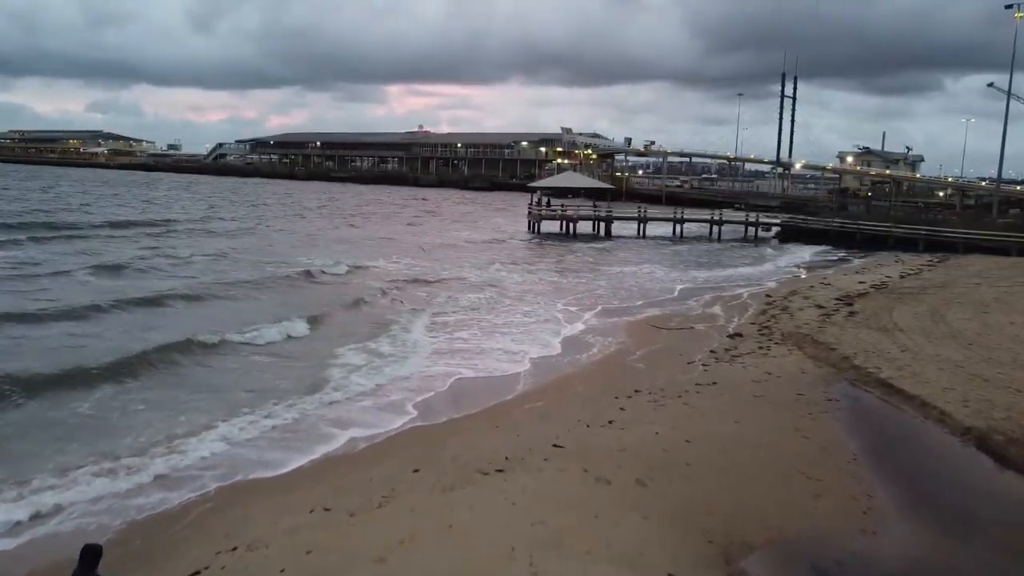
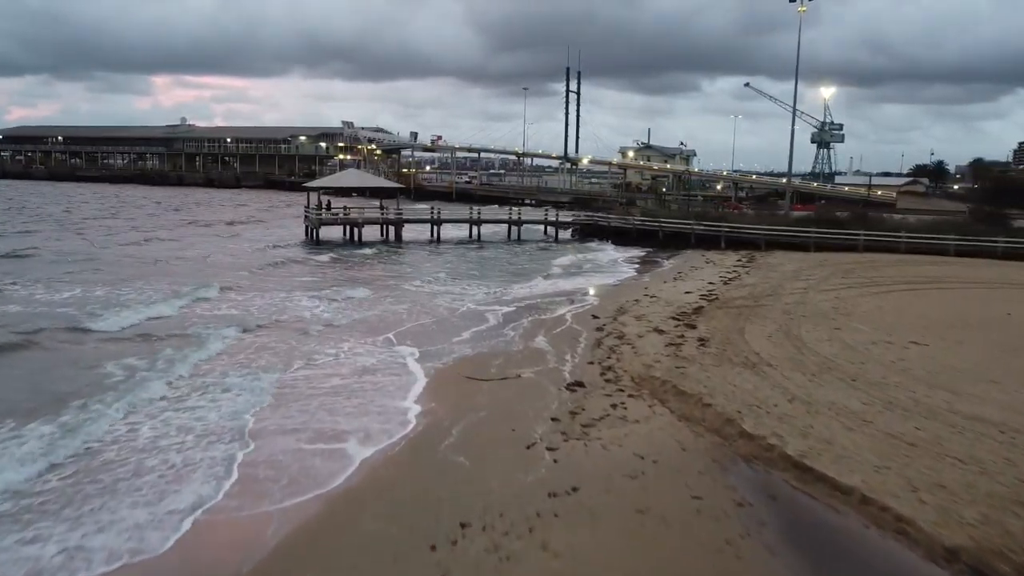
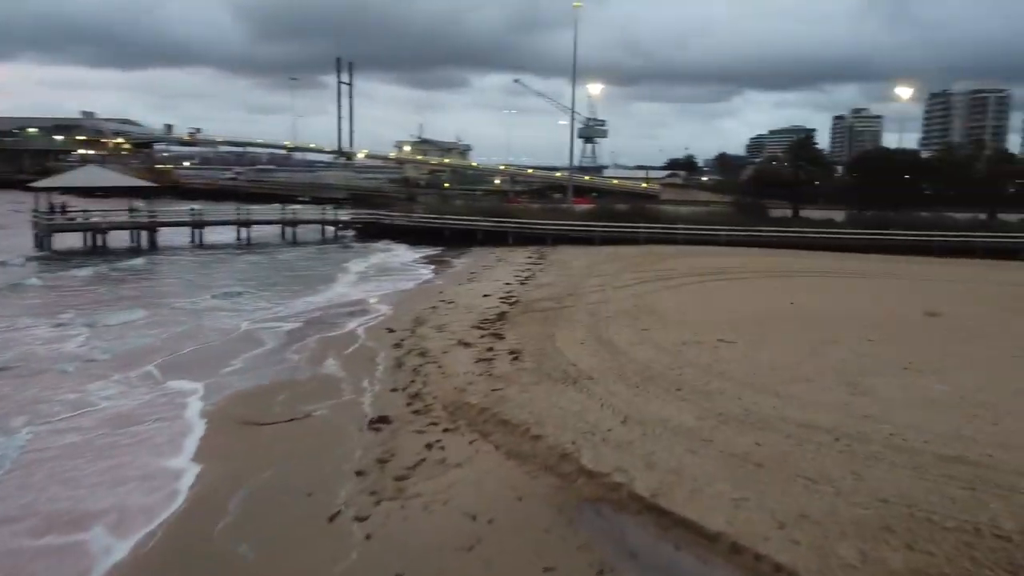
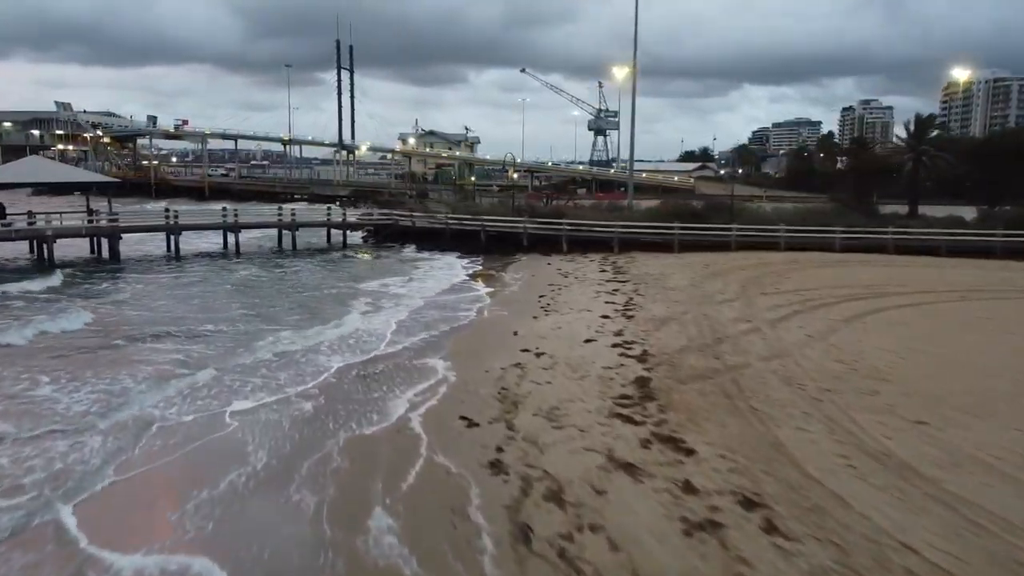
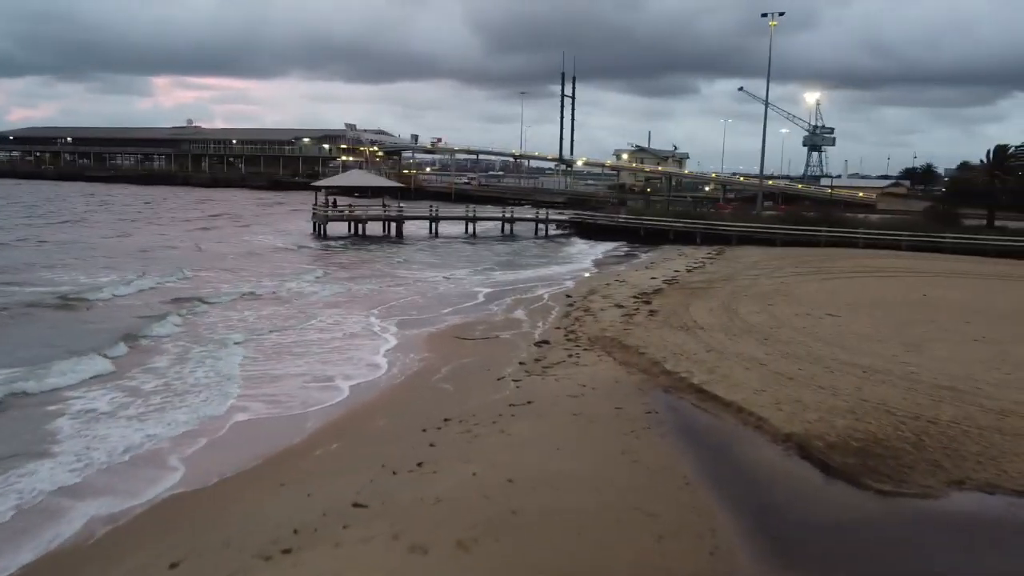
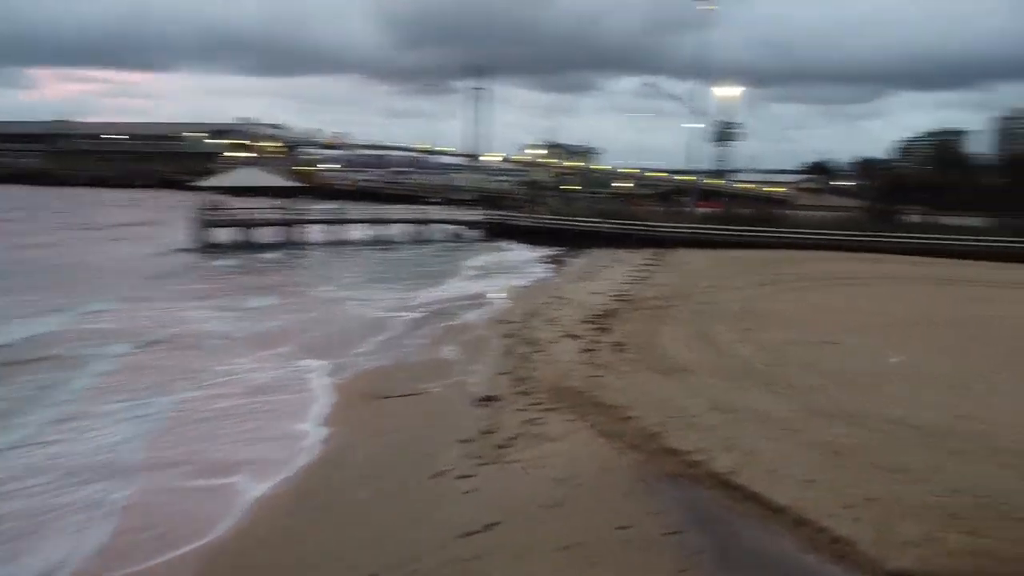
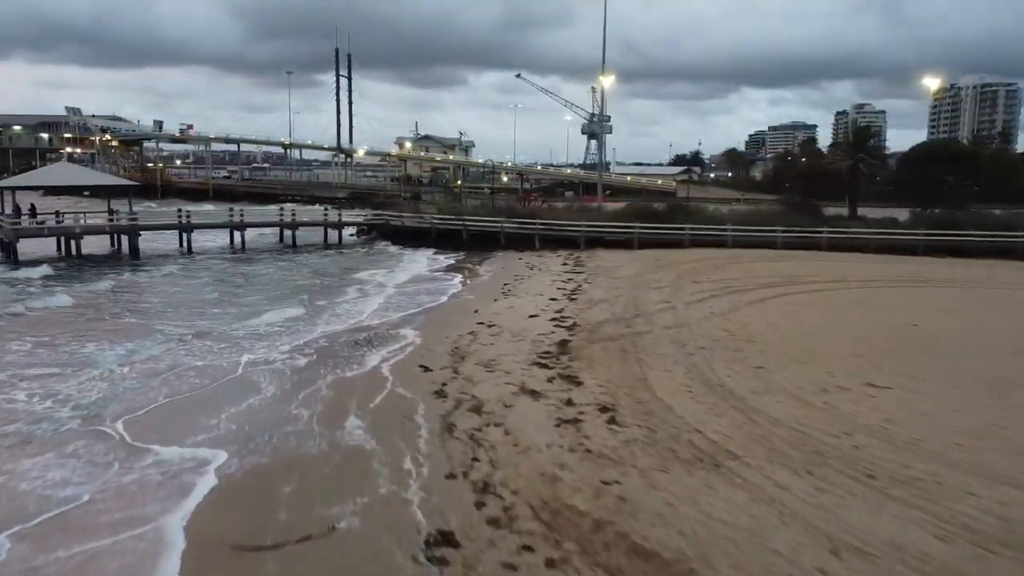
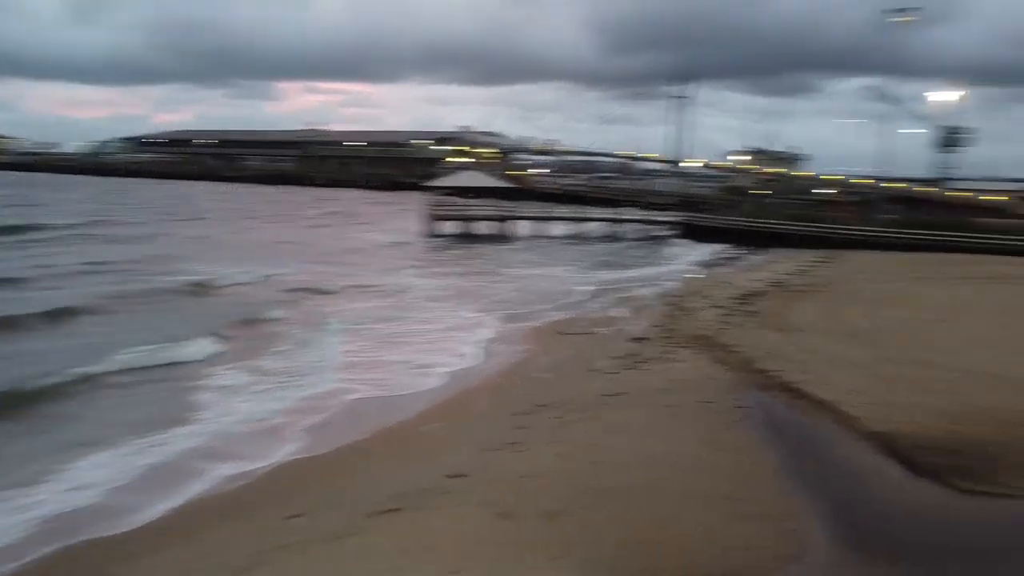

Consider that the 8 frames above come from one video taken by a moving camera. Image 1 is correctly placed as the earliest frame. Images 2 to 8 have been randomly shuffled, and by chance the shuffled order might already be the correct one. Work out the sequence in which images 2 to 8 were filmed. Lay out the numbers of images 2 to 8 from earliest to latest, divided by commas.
8, 5, 2, 6, 3, 7, 4
